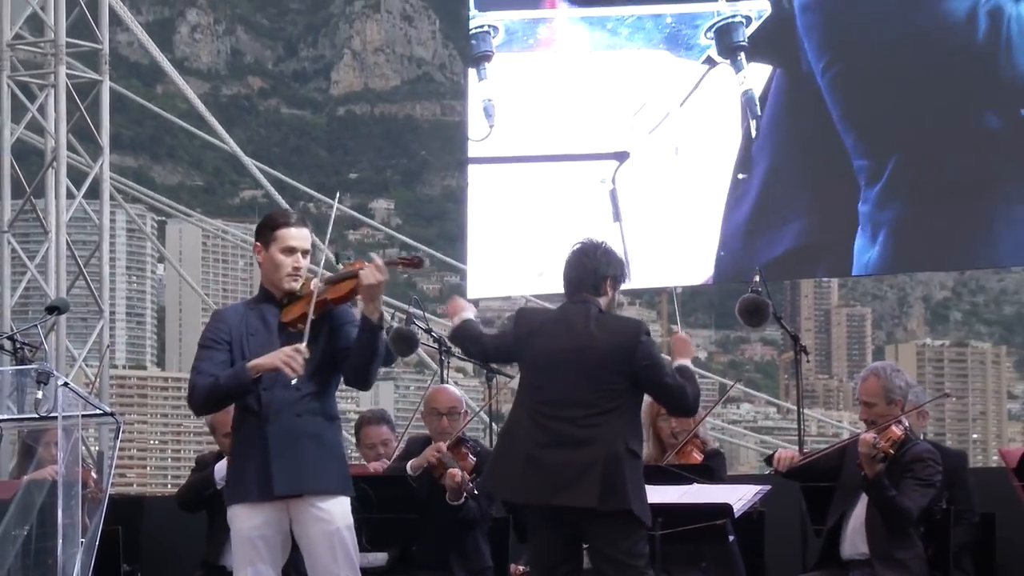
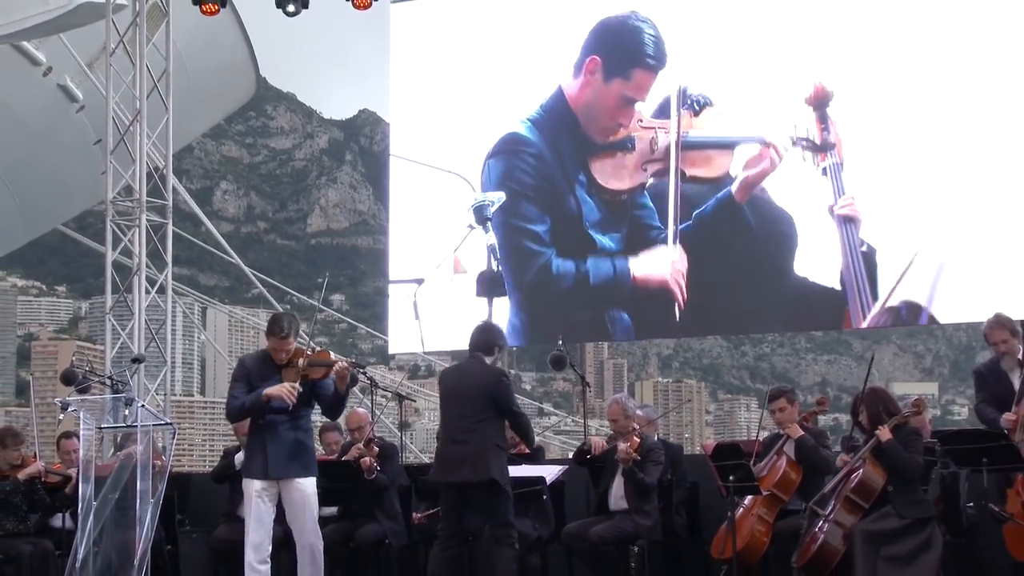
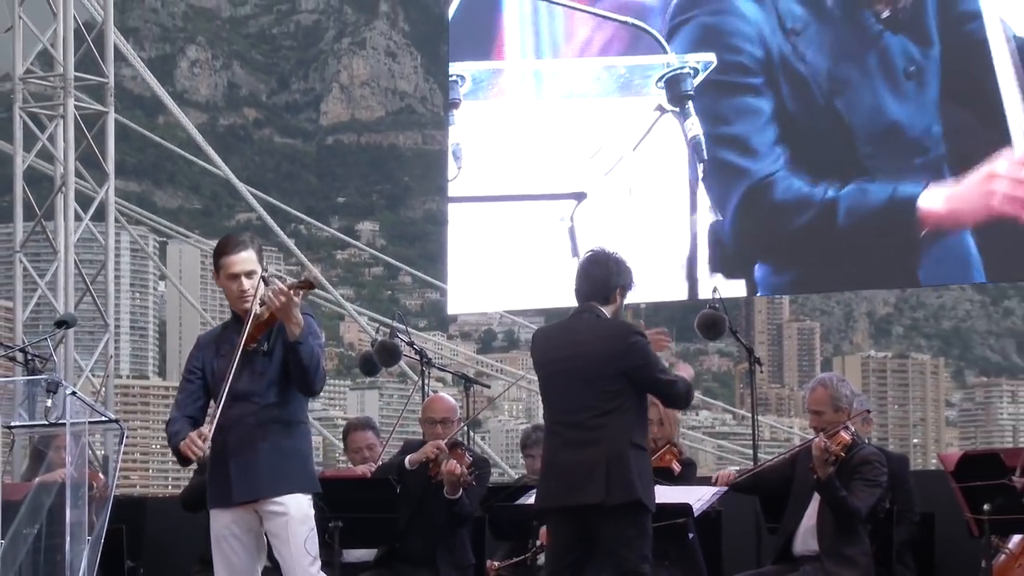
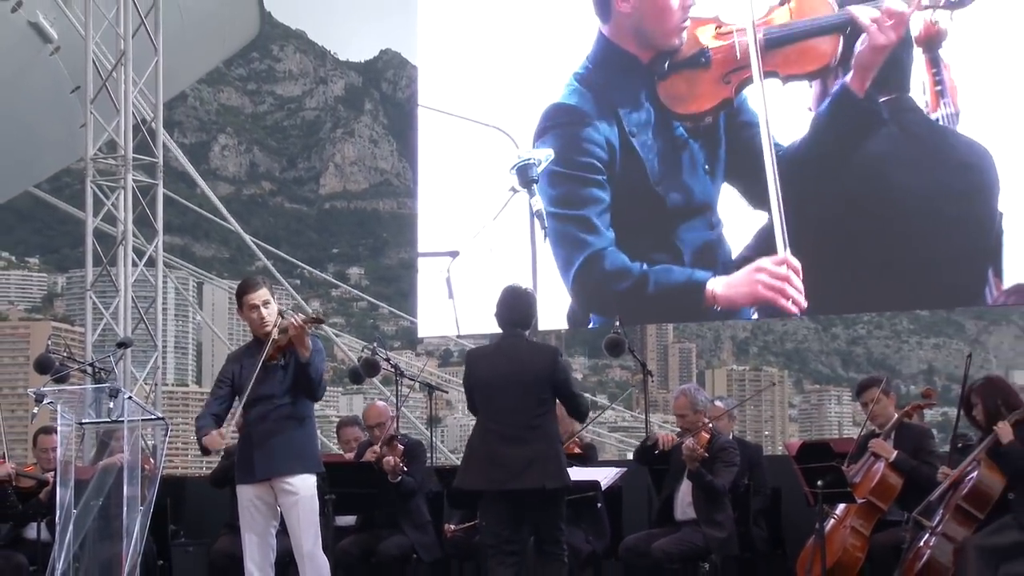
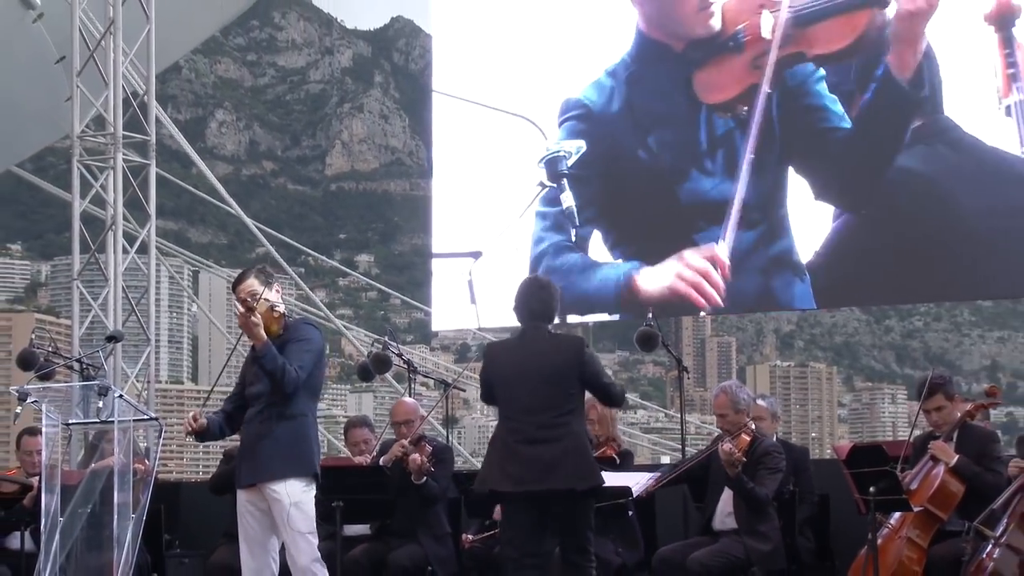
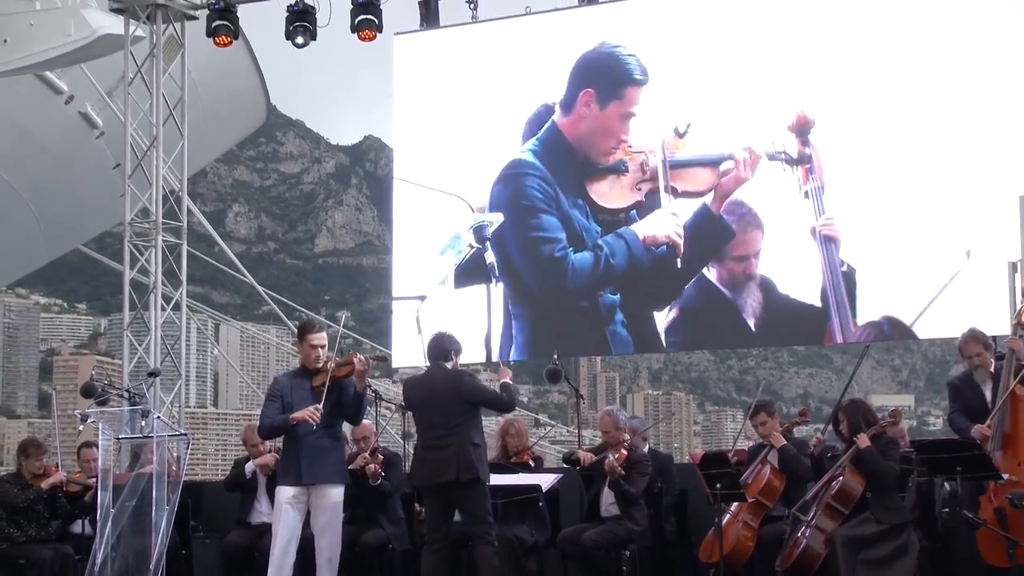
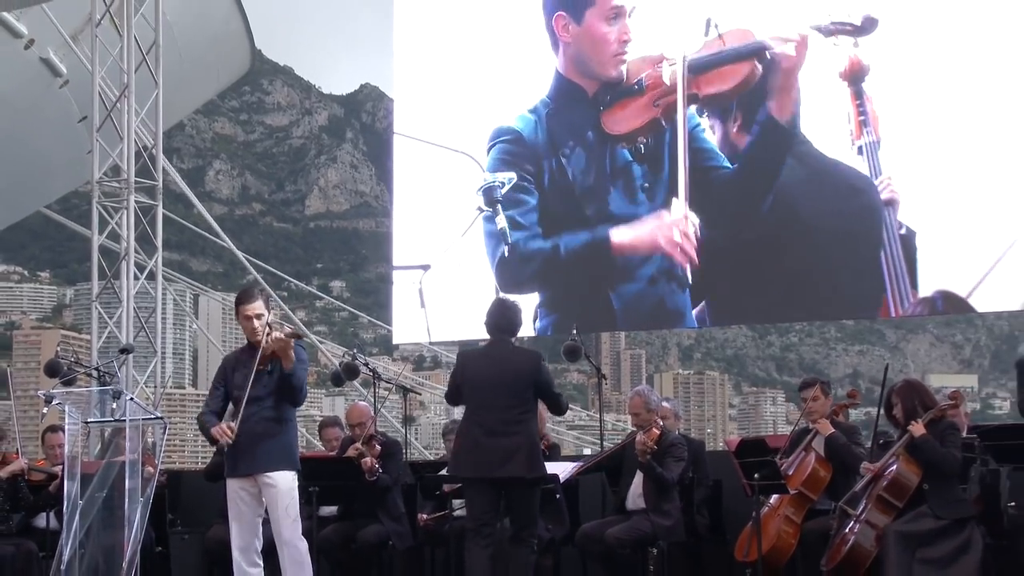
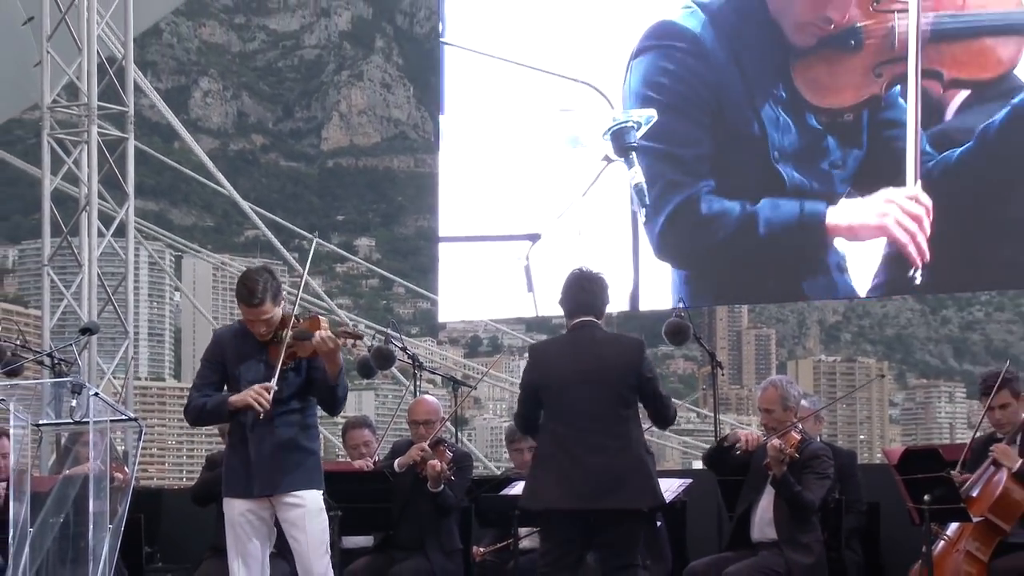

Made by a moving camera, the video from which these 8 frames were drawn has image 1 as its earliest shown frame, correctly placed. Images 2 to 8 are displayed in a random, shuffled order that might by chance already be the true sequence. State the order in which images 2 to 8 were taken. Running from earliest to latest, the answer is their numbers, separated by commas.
3, 8, 5, 4, 7, 2, 6
